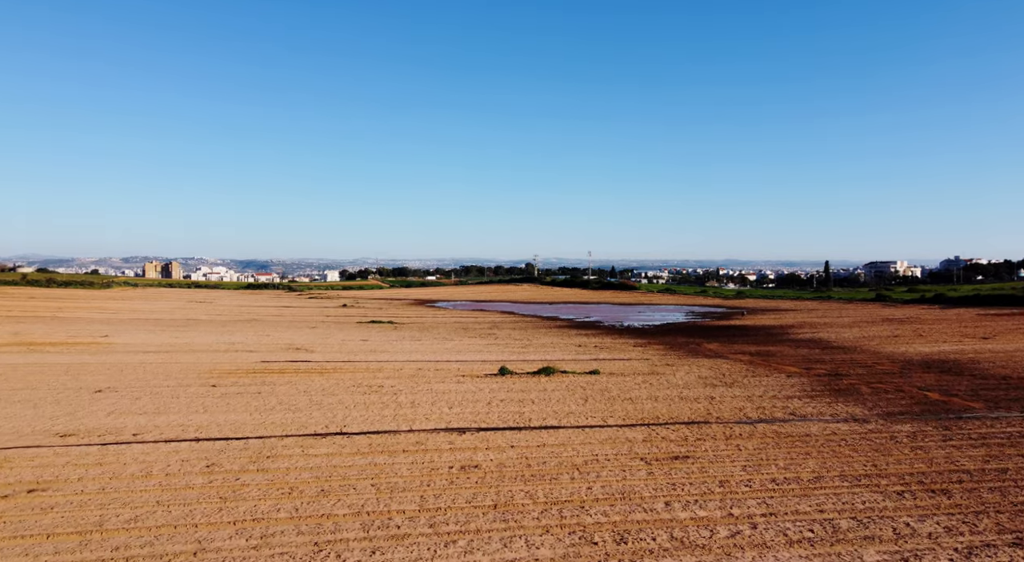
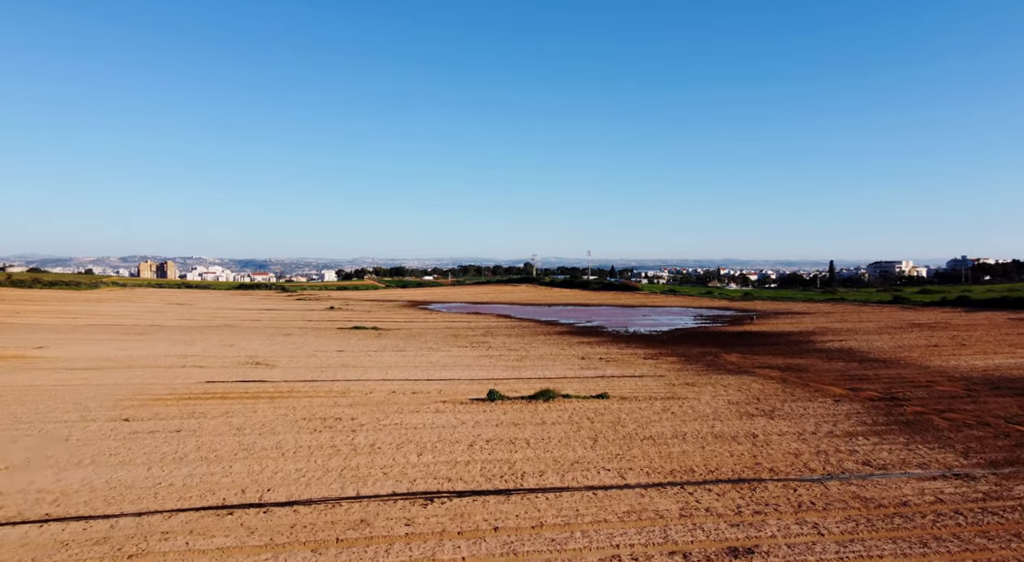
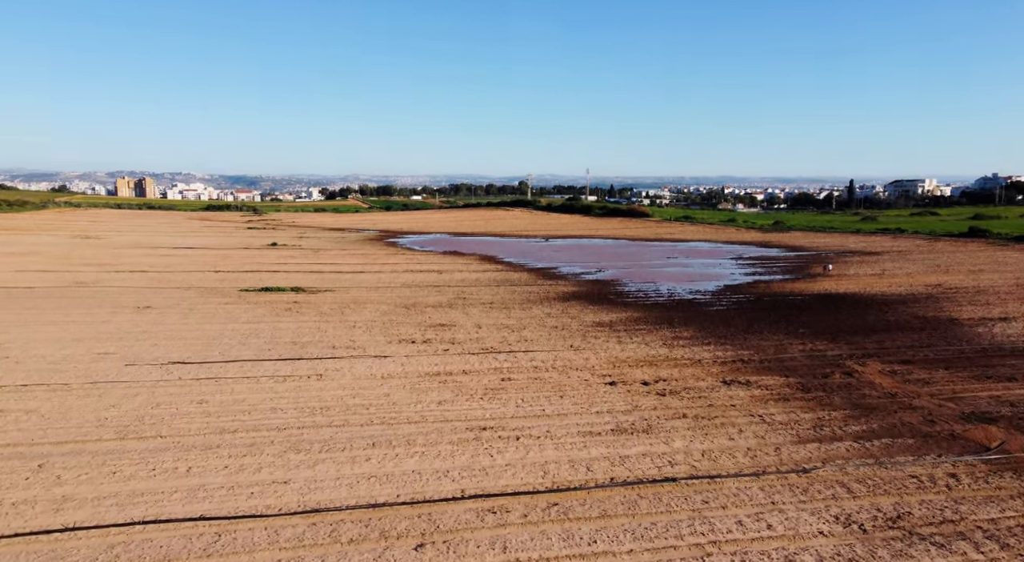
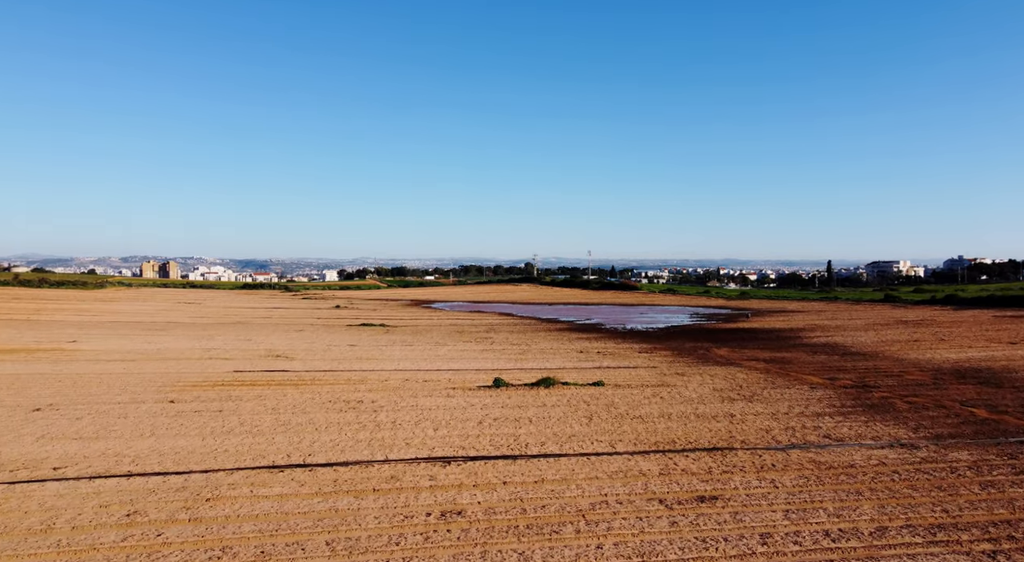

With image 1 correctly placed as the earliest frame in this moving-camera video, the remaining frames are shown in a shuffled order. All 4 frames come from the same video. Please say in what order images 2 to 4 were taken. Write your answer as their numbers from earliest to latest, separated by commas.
4, 2, 3
